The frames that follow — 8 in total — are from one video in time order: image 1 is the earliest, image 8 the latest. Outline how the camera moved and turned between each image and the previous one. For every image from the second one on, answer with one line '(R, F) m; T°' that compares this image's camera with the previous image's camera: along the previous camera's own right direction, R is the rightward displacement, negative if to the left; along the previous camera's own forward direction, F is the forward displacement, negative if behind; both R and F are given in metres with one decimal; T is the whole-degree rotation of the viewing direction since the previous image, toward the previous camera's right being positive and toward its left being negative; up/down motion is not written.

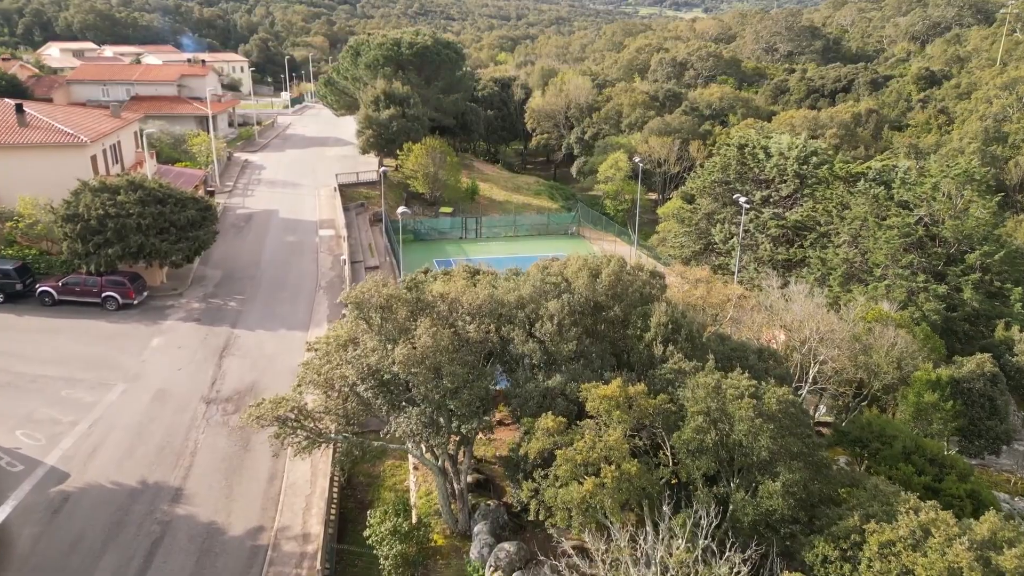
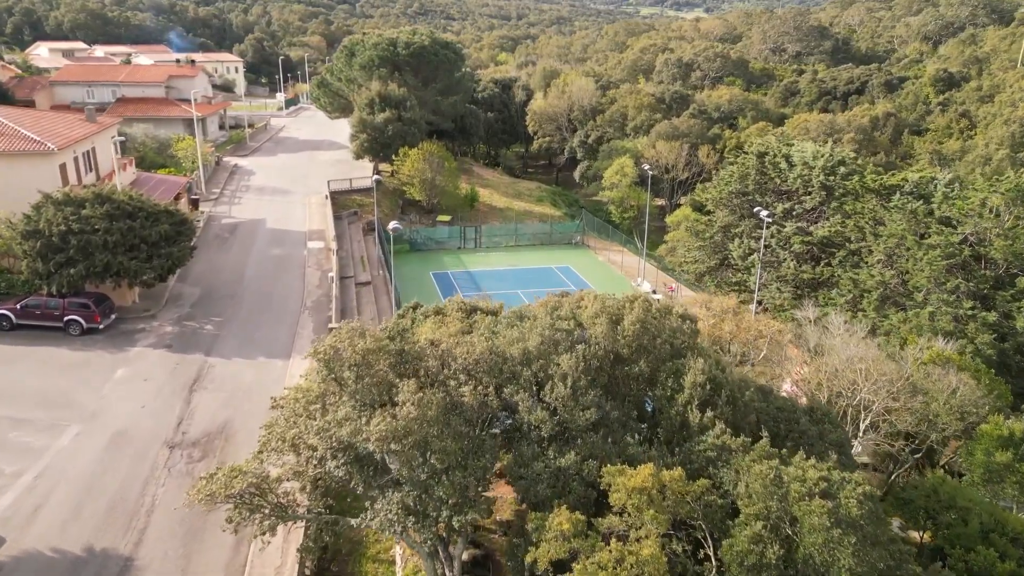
(-0.1, +2.7) m; 0°
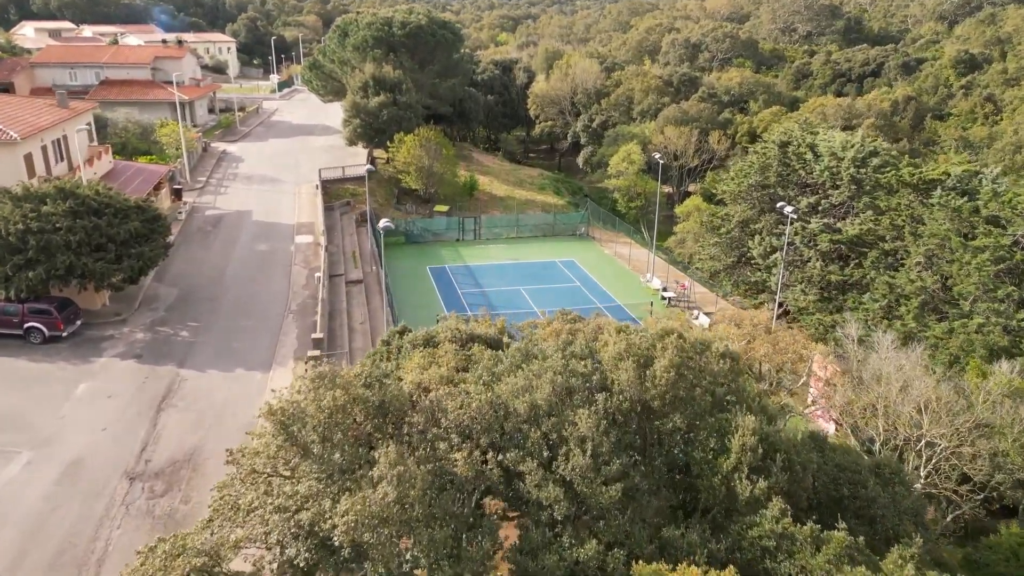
(-0.1, +2.5) m; 0°
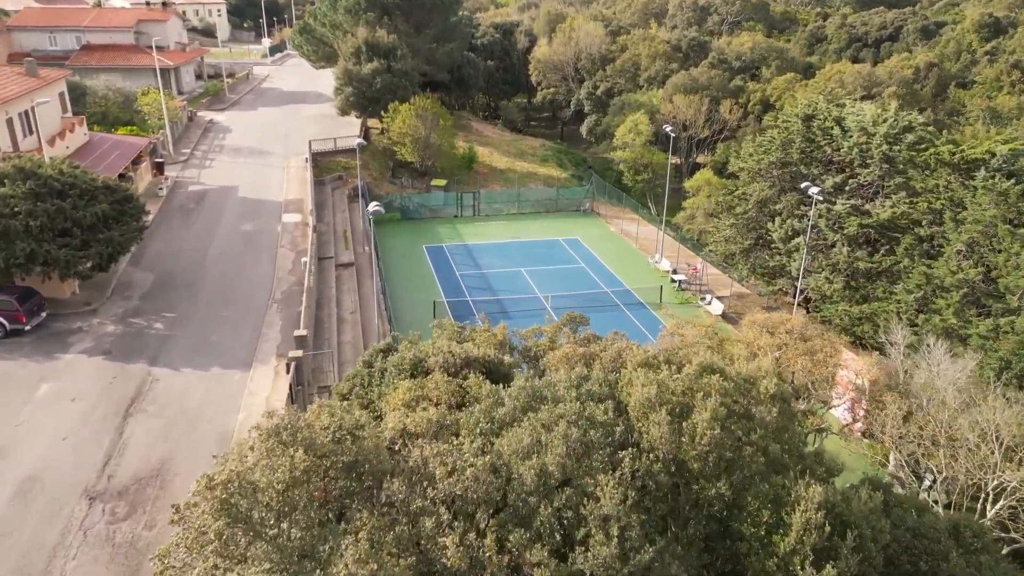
(0.0, +2.2) m; 0°
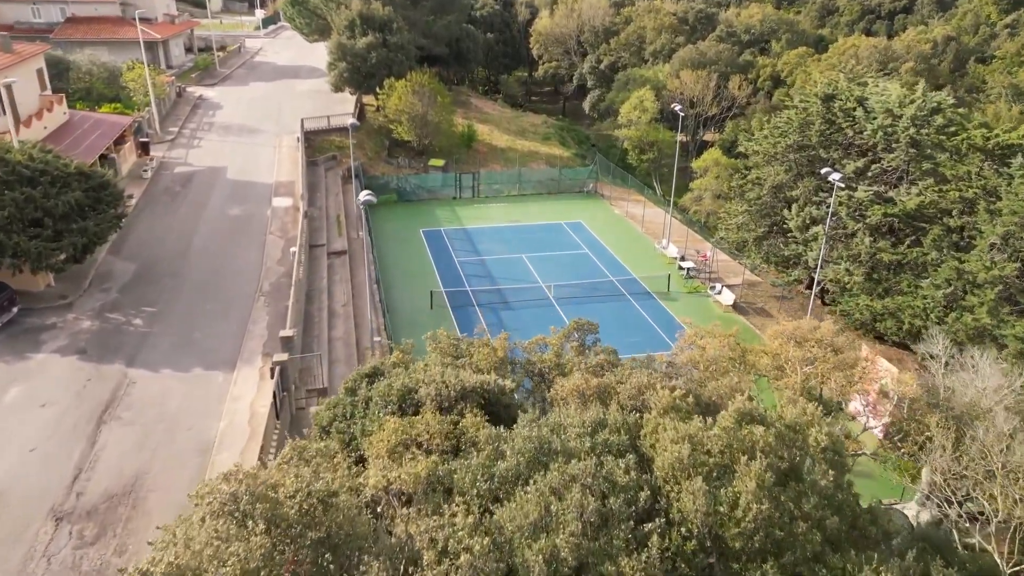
(0.0, +1.6) m; 0°
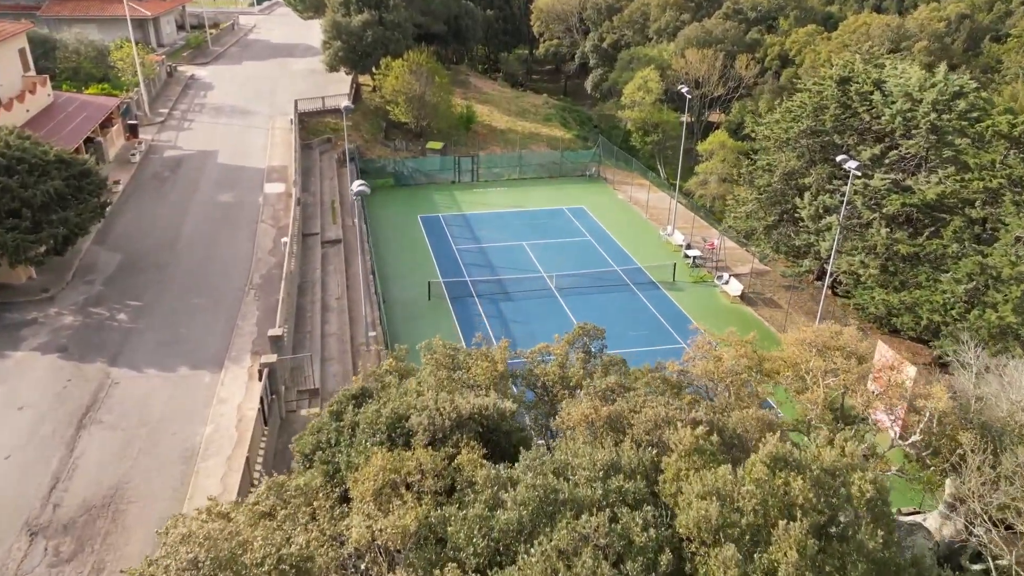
(0.0, +1.0) m; 0°
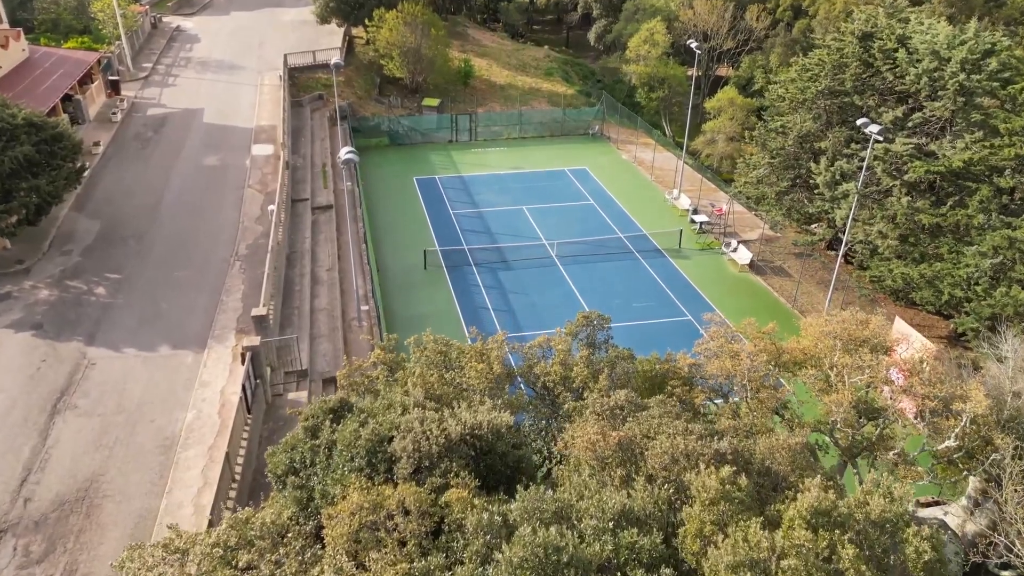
(0.0, +1.2) m; 0°
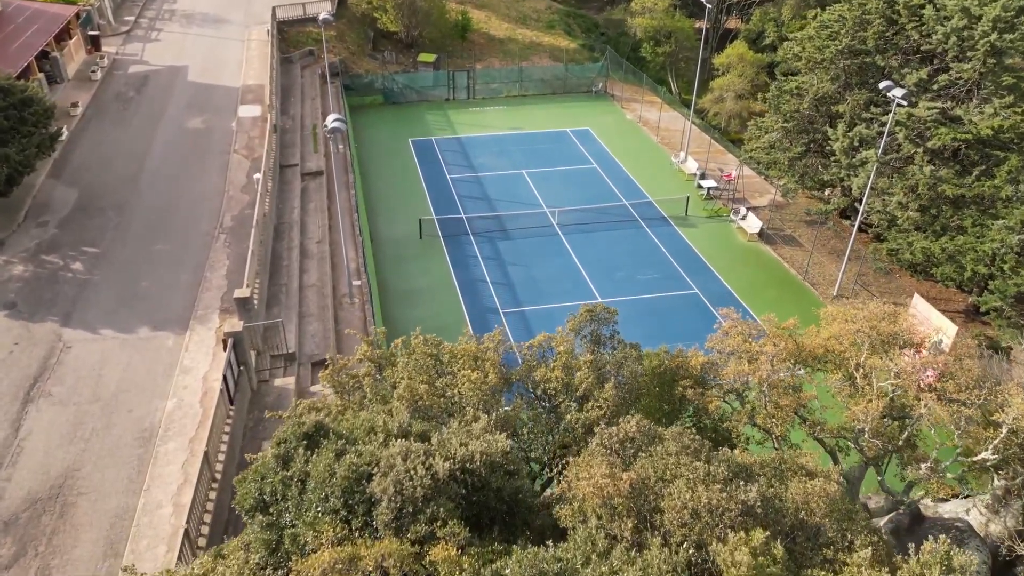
(0.0, +1.1) m; 0°
